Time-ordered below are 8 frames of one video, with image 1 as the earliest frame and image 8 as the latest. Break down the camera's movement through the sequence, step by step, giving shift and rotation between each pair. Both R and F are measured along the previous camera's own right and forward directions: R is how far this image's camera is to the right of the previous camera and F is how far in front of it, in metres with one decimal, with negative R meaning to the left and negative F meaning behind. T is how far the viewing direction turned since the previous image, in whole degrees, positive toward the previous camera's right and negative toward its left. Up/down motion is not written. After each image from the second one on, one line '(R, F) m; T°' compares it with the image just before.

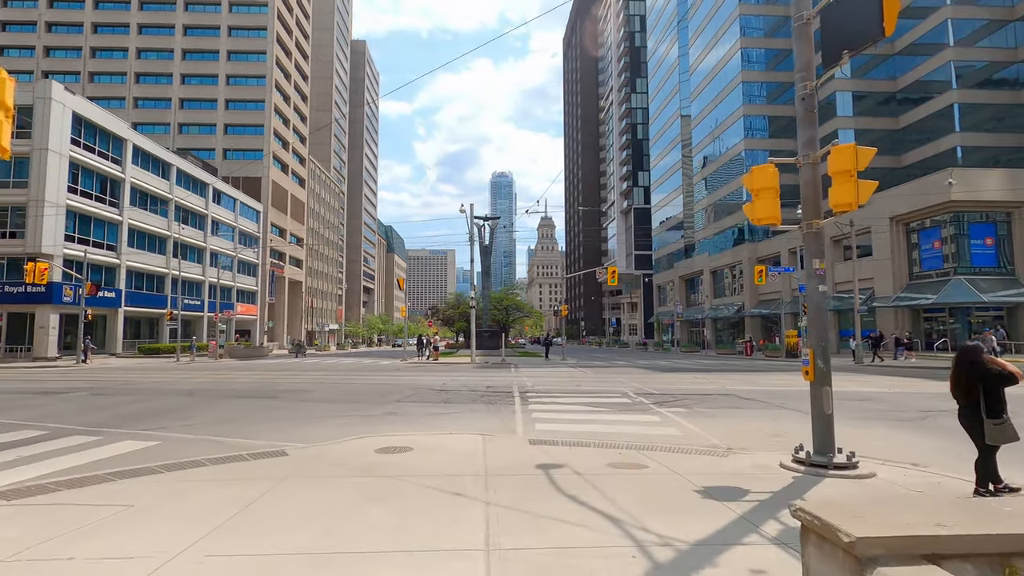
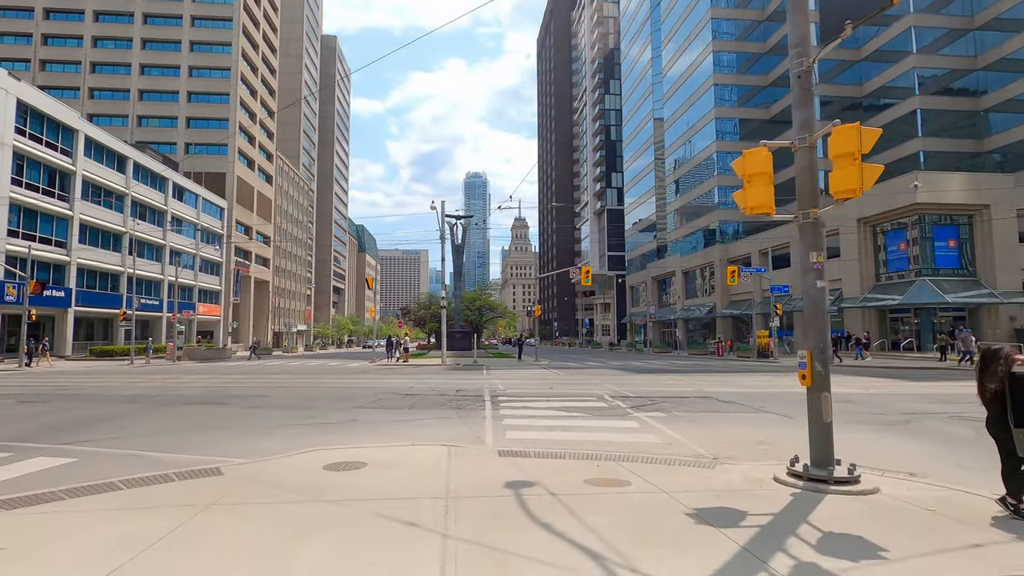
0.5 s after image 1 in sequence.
(+0.1, +0.7) m; +3°
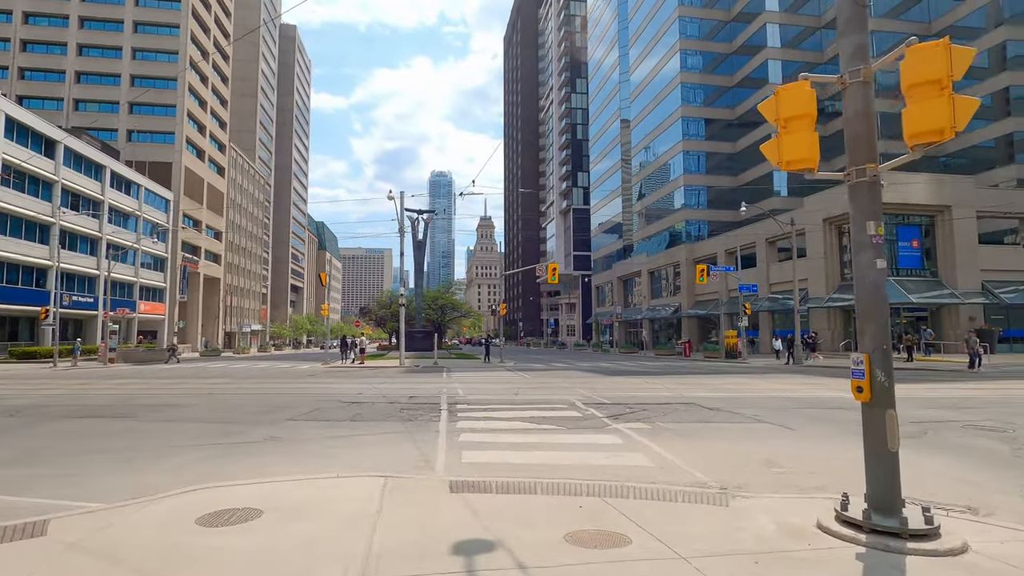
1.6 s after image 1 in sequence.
(+0.1, +1.6) m; +4°
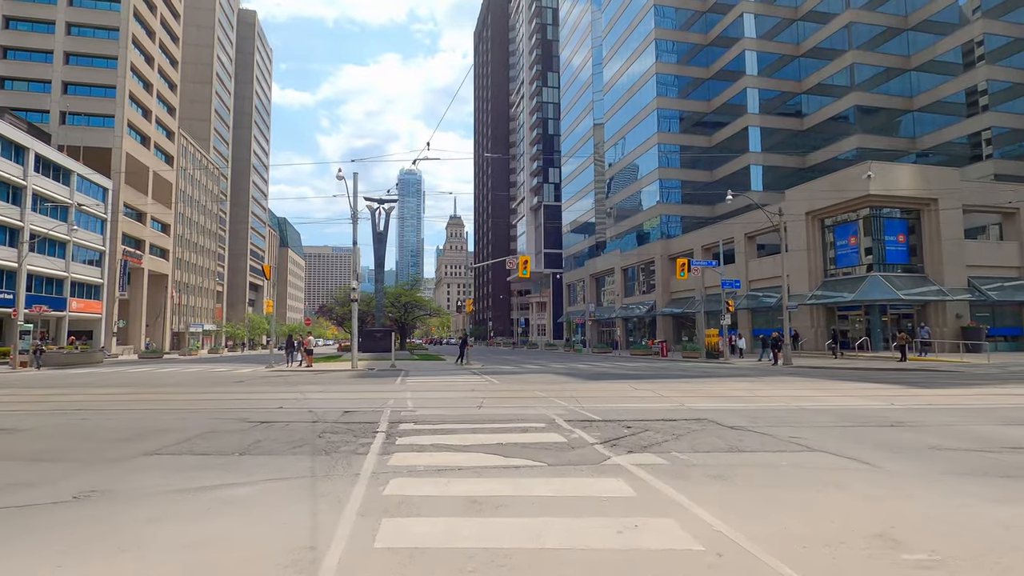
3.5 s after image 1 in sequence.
(+0.1, +2.9) m; +3°
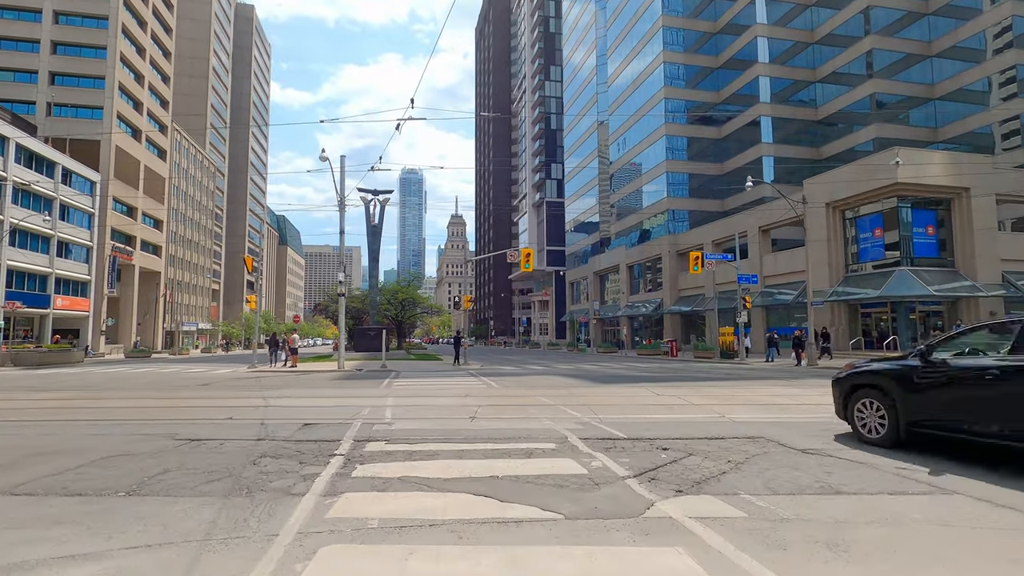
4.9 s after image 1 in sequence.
(0.0, +2.1) m; 0°
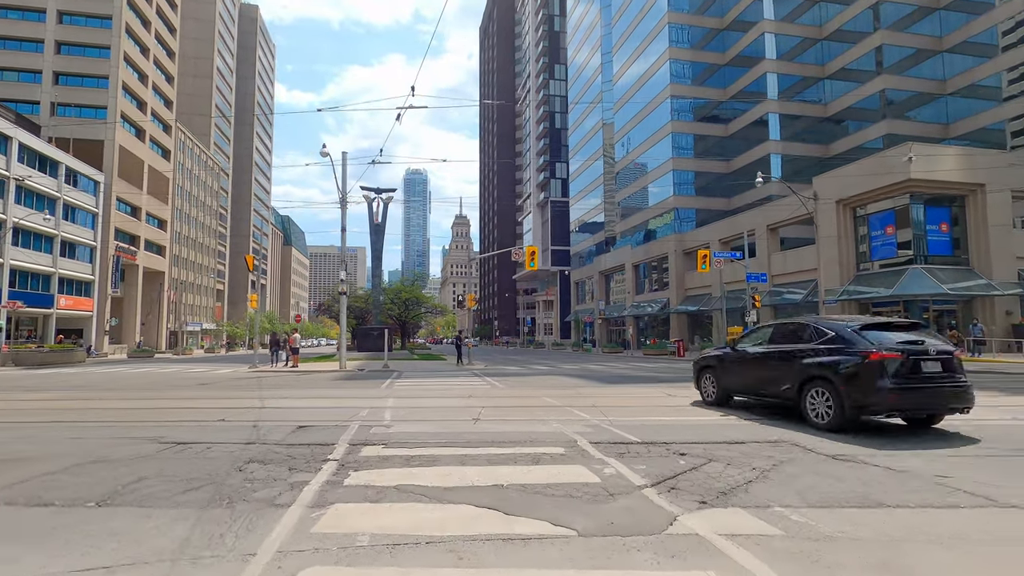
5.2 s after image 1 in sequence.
(0.0, +0.5) m; 0°
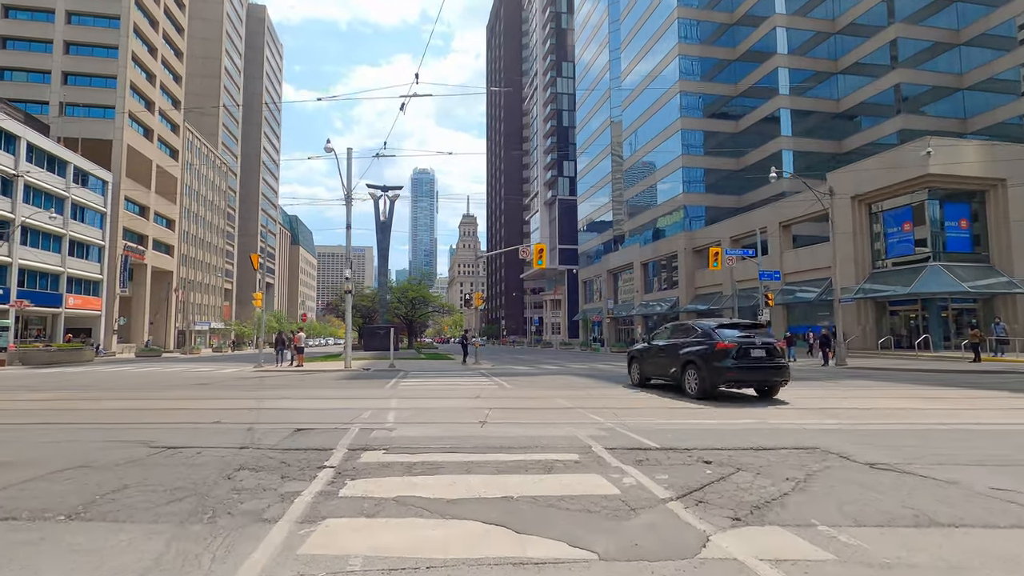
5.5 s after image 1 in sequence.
(0.0, +0.5) m; -1°
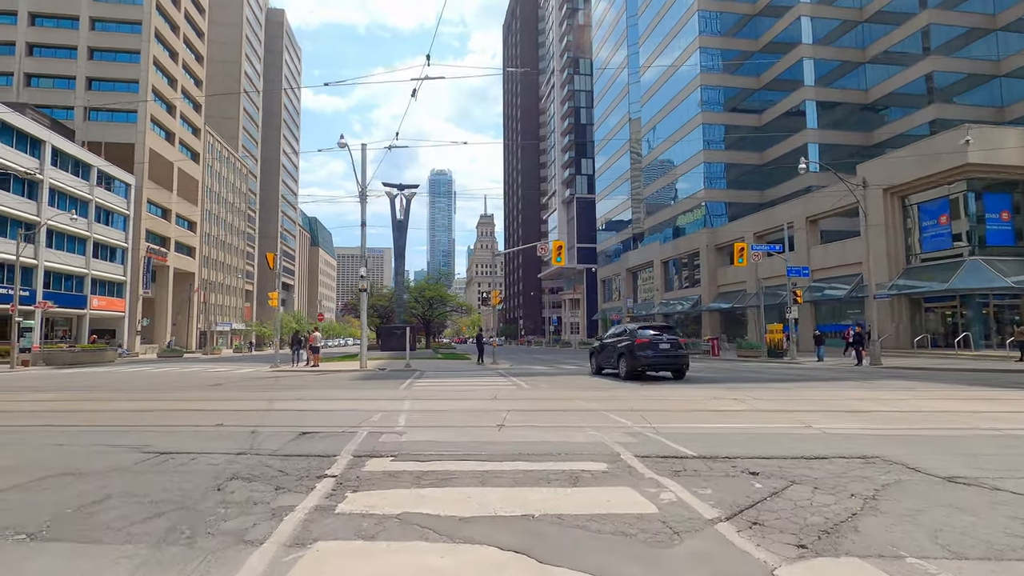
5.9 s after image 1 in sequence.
(0.0, +0.6) m; -2°
